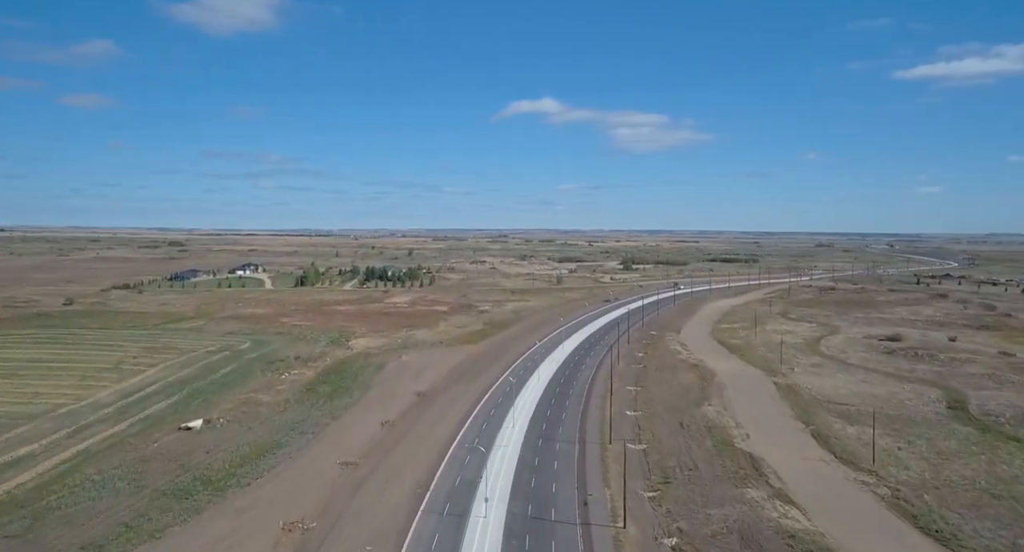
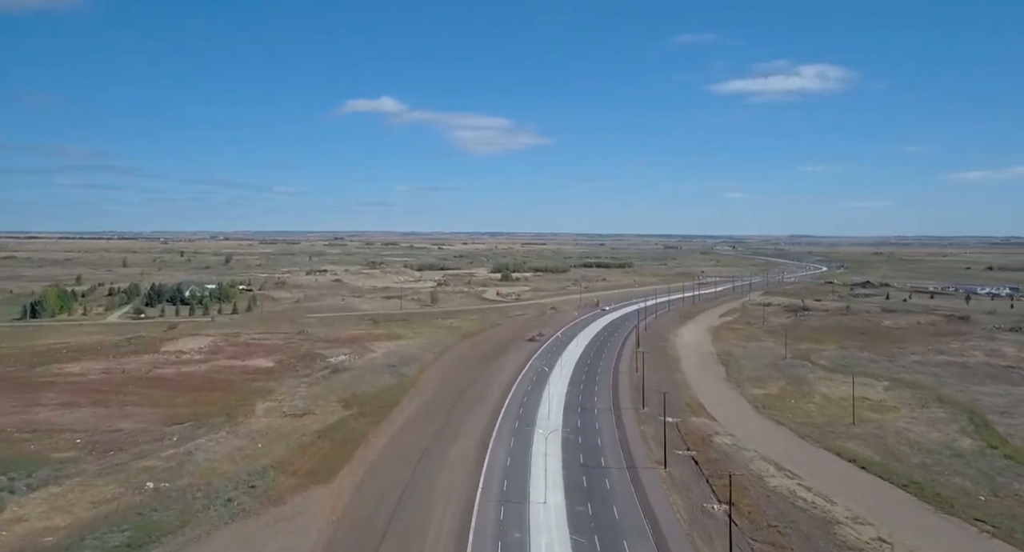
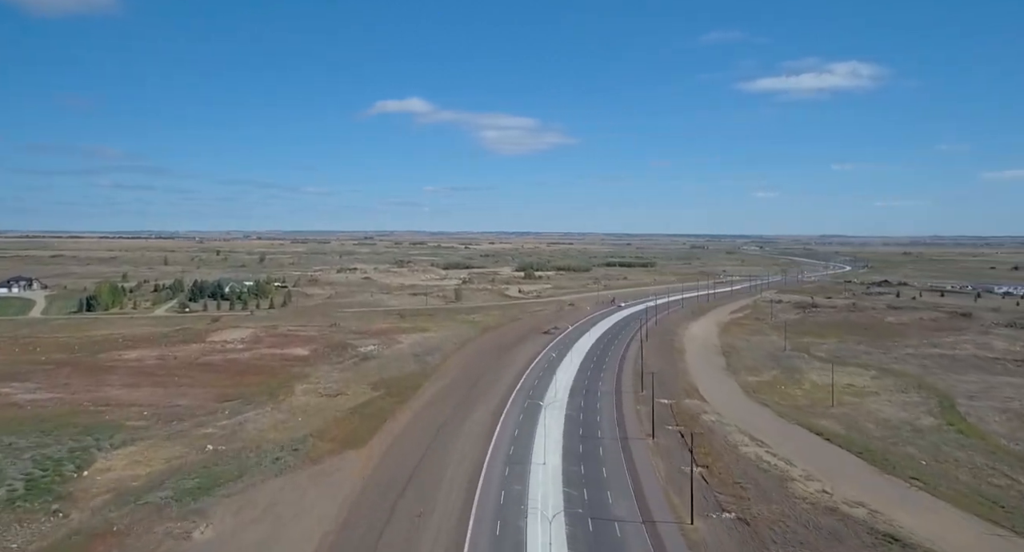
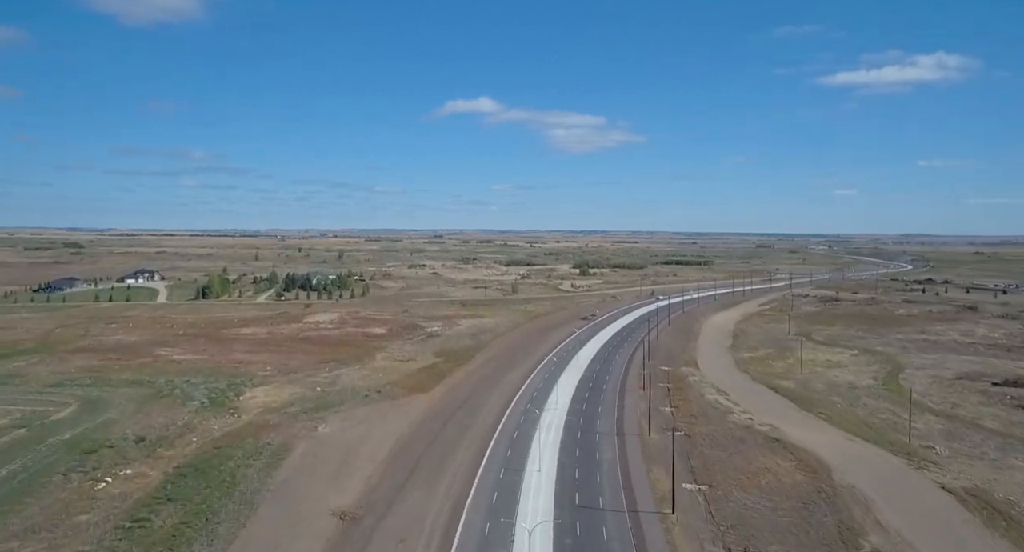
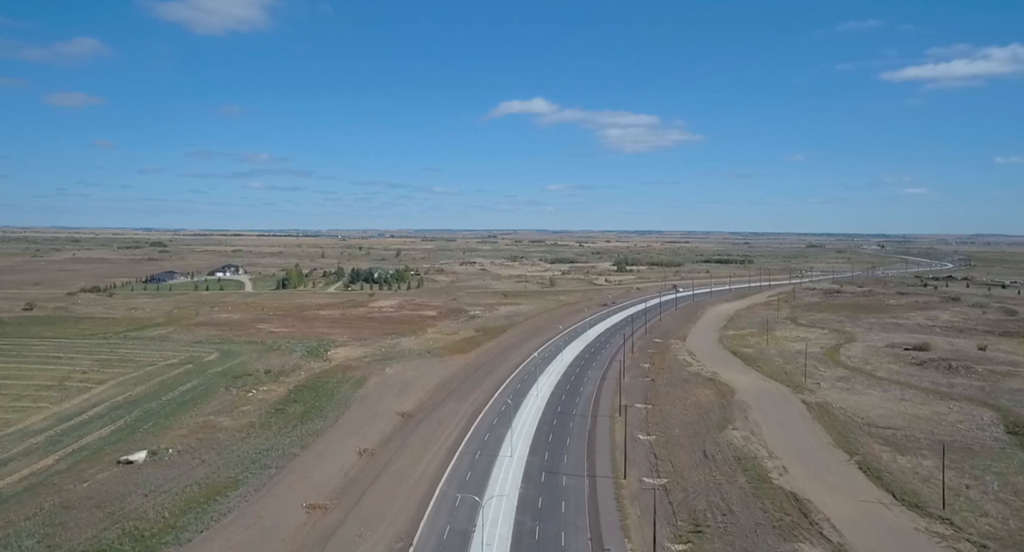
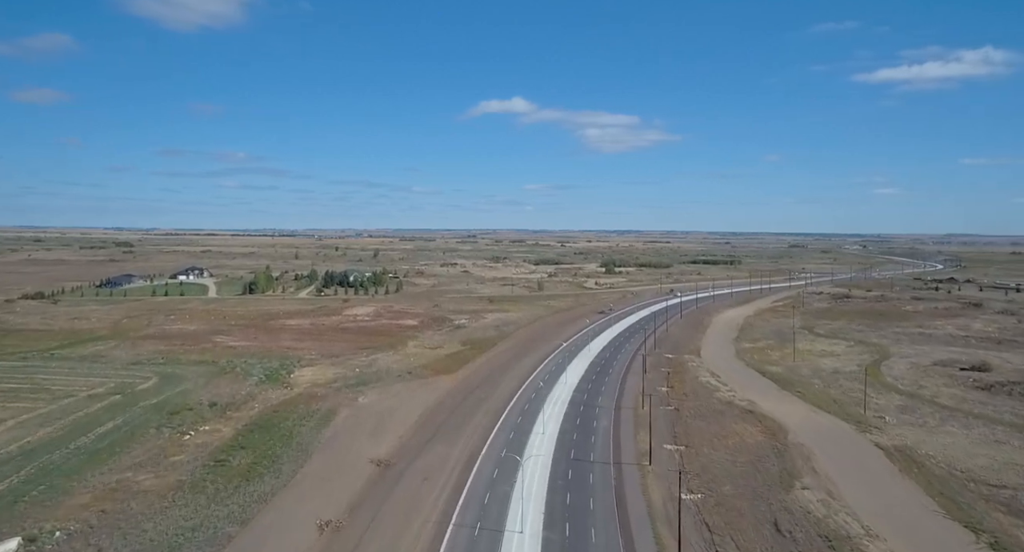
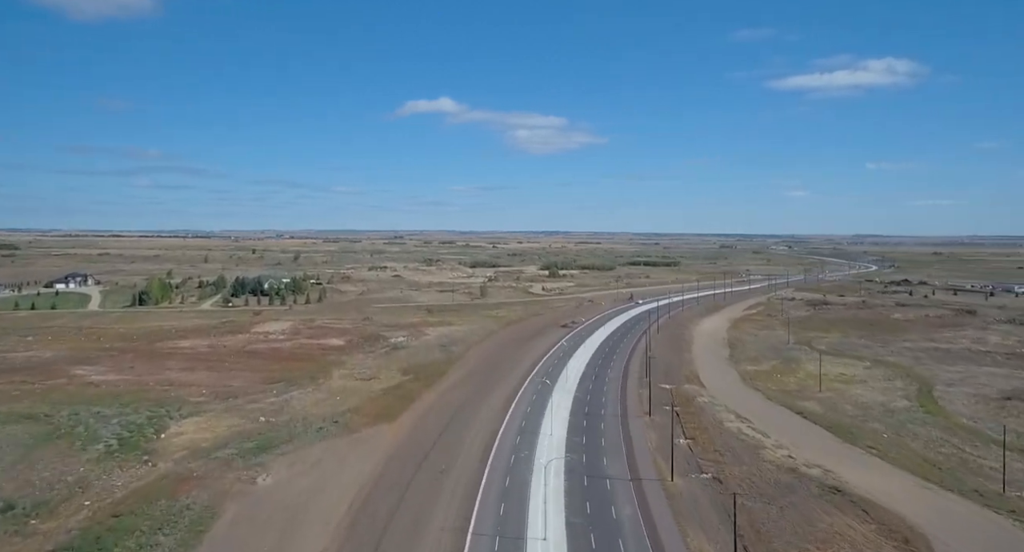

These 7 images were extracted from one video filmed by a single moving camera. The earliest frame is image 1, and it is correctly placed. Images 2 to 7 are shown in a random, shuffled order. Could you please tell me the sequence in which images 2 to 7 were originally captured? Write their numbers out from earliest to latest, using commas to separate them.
5, 6, 4, 7, 3, 2
